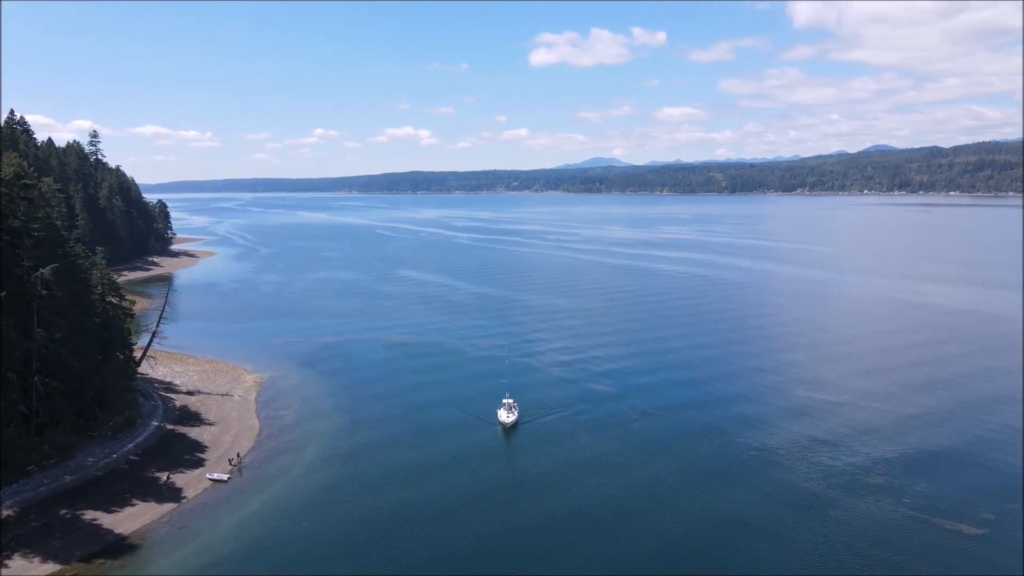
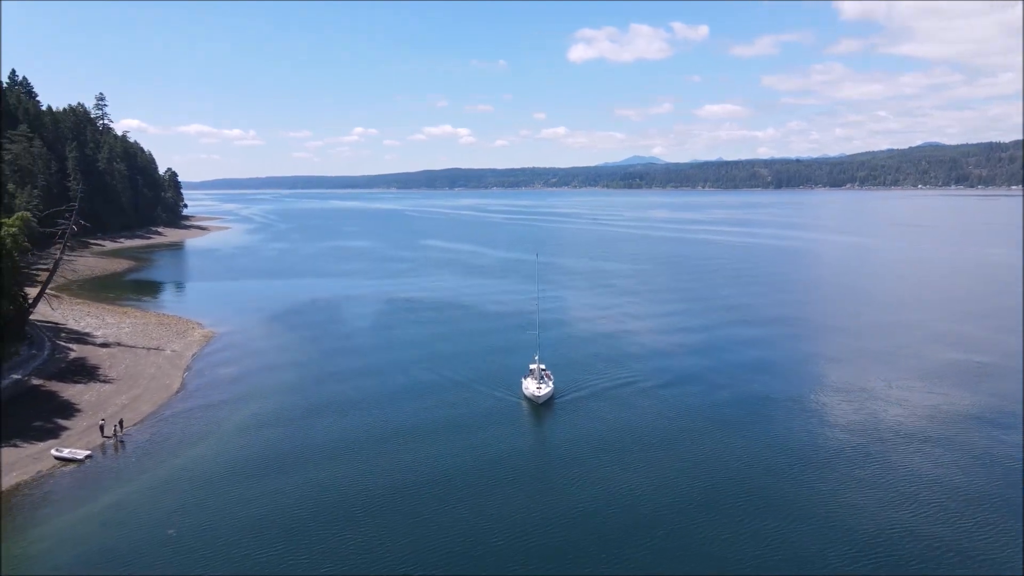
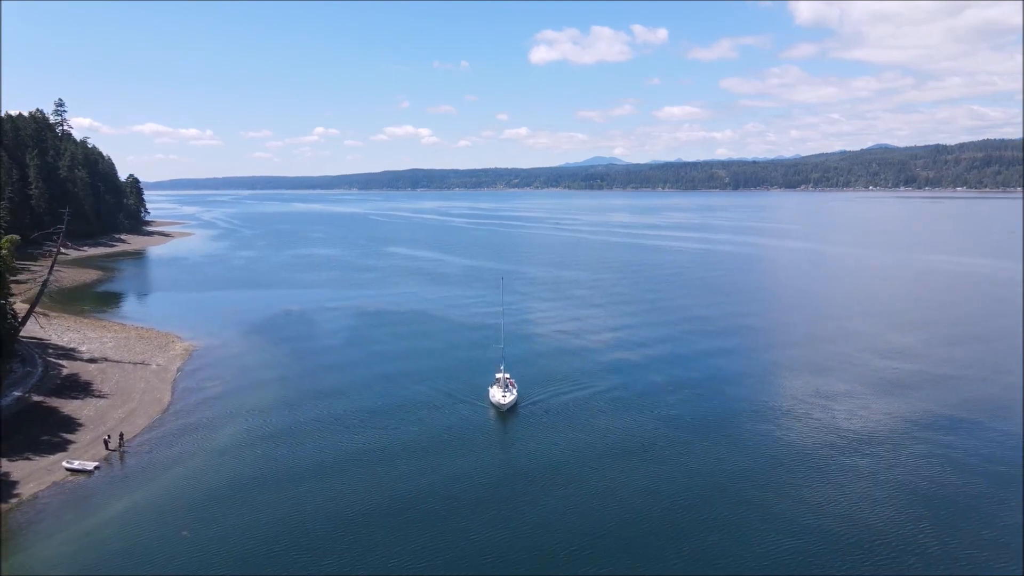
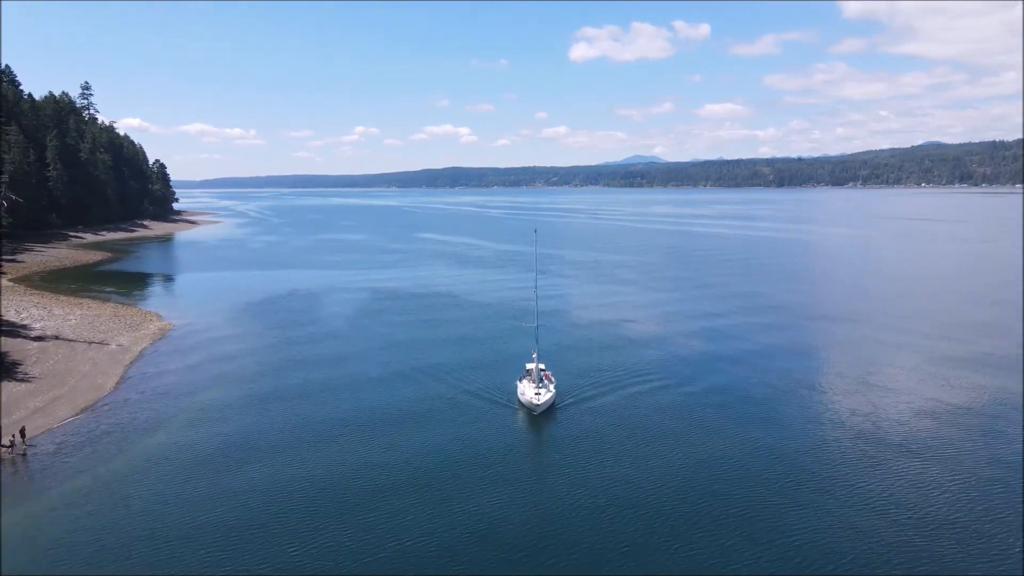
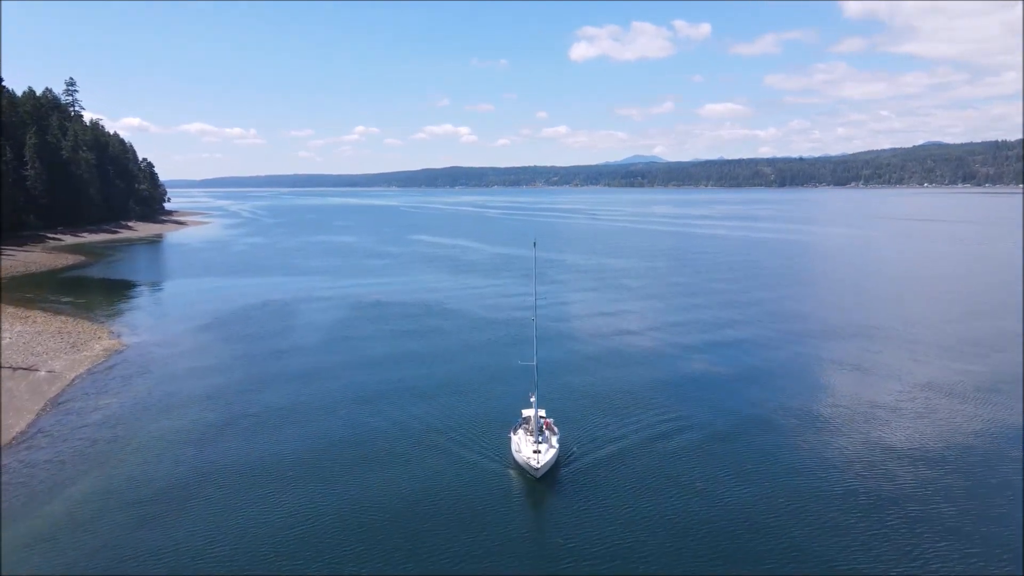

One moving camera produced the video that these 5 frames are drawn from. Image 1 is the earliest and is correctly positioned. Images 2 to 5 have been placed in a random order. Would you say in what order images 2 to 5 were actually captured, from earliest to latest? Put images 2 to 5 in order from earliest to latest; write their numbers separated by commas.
3, 2, 4, 5
